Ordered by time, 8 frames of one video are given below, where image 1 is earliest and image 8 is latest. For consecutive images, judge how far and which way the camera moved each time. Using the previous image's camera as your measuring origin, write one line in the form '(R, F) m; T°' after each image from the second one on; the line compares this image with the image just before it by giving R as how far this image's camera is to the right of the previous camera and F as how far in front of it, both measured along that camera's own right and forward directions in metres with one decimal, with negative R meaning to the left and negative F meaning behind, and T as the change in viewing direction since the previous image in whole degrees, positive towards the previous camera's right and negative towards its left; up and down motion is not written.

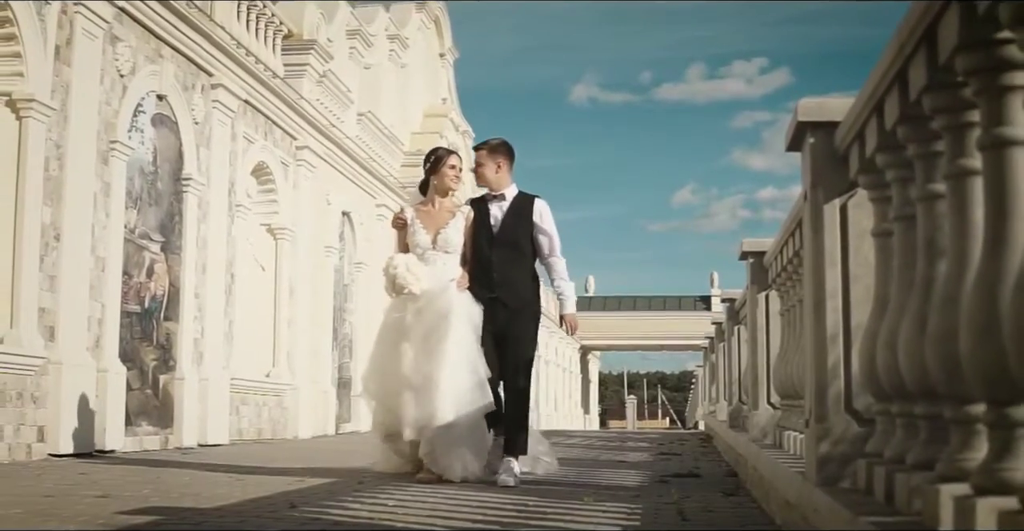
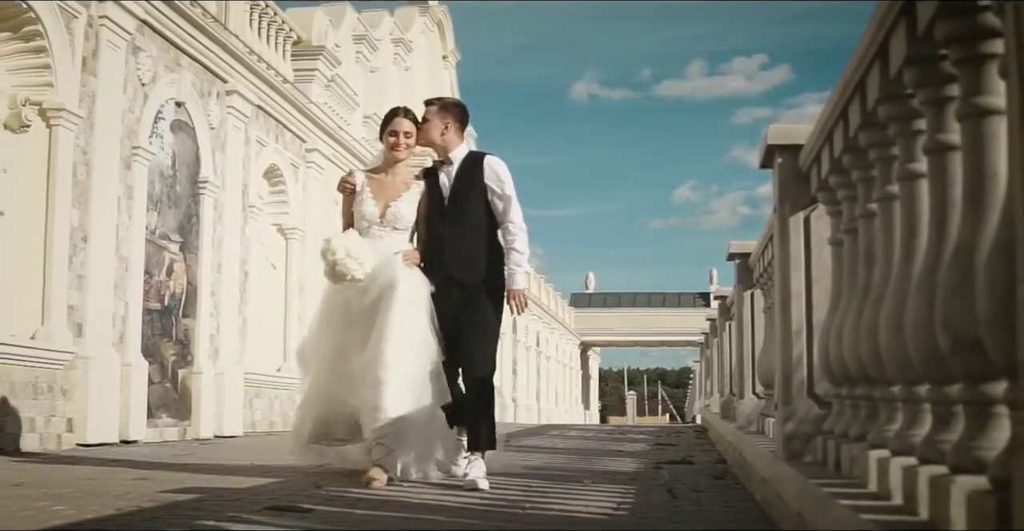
(0.0, -0.5) m; 0°
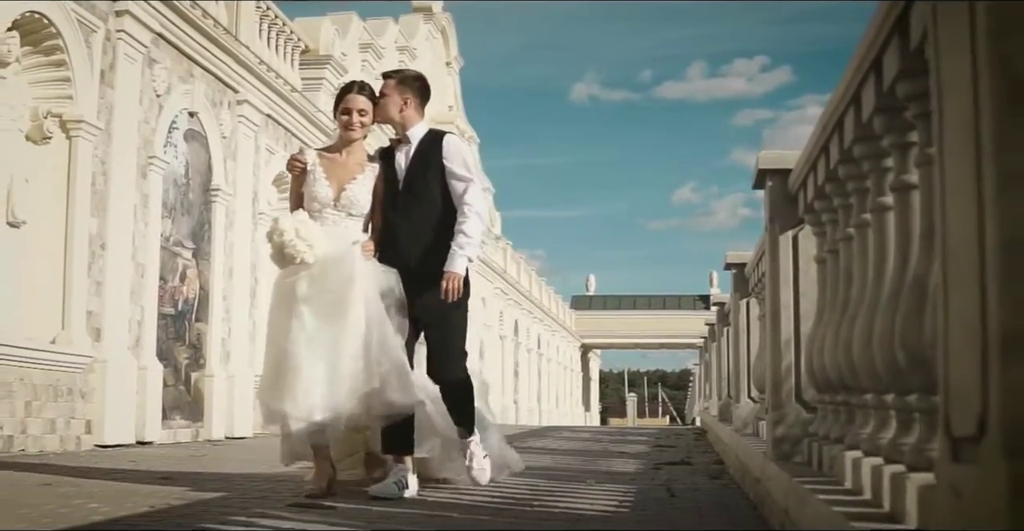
(0.0, -0.3) m; 0°
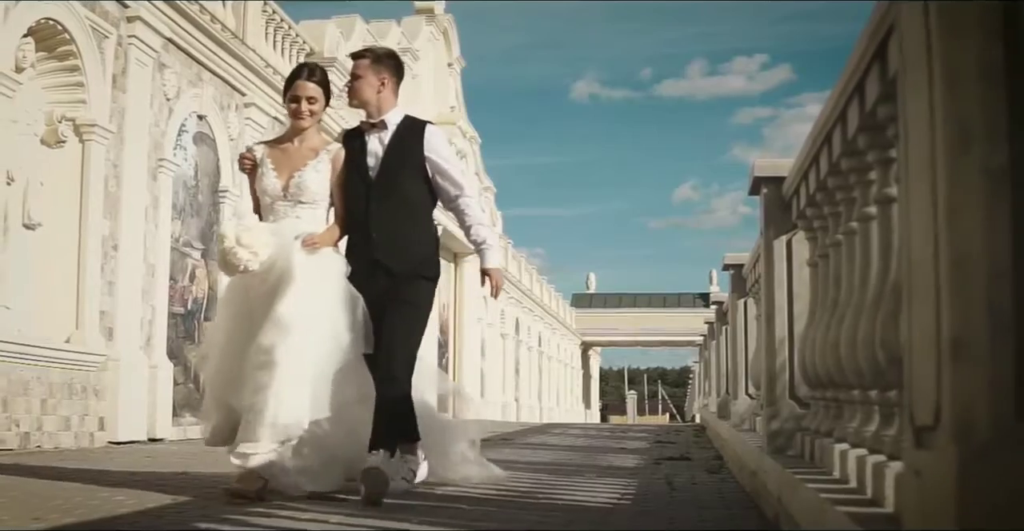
(0.0, -0.2) m; 0°
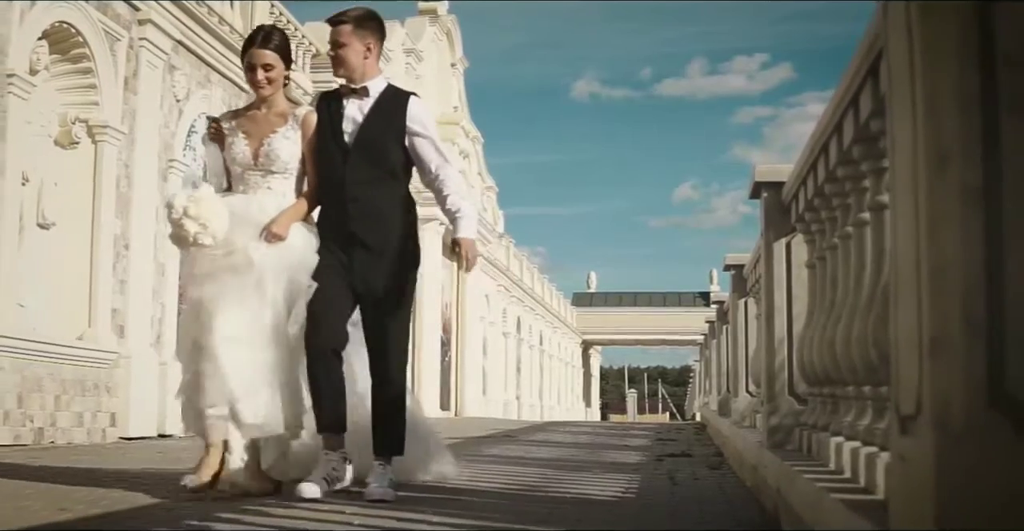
(0.0, -0.2) m; 0°
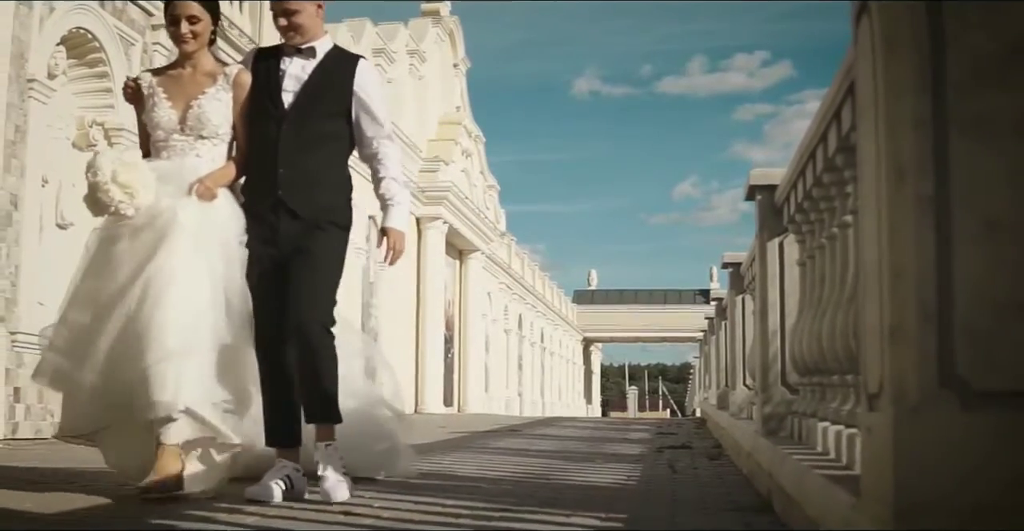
(0.0, -0.3) m; 0°
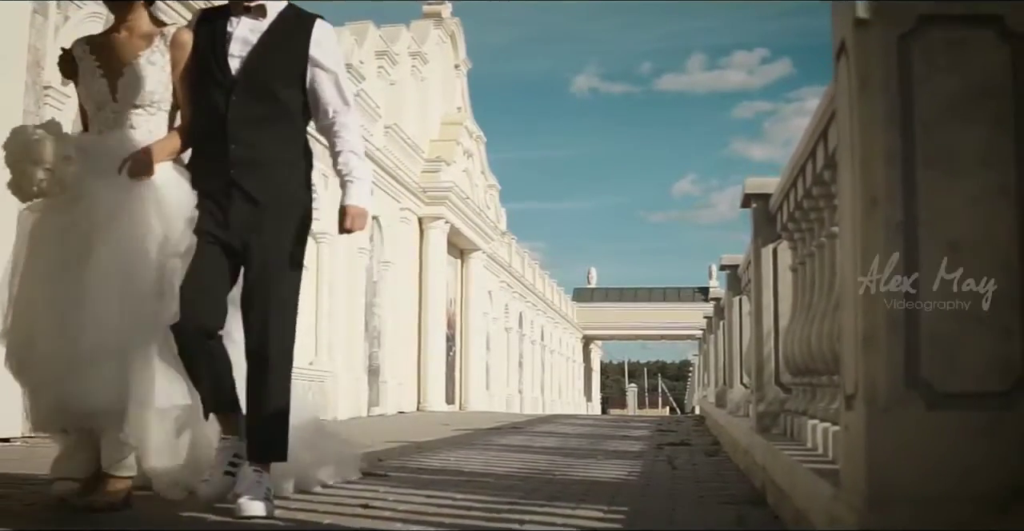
(0.0, -0.2) m; 0°
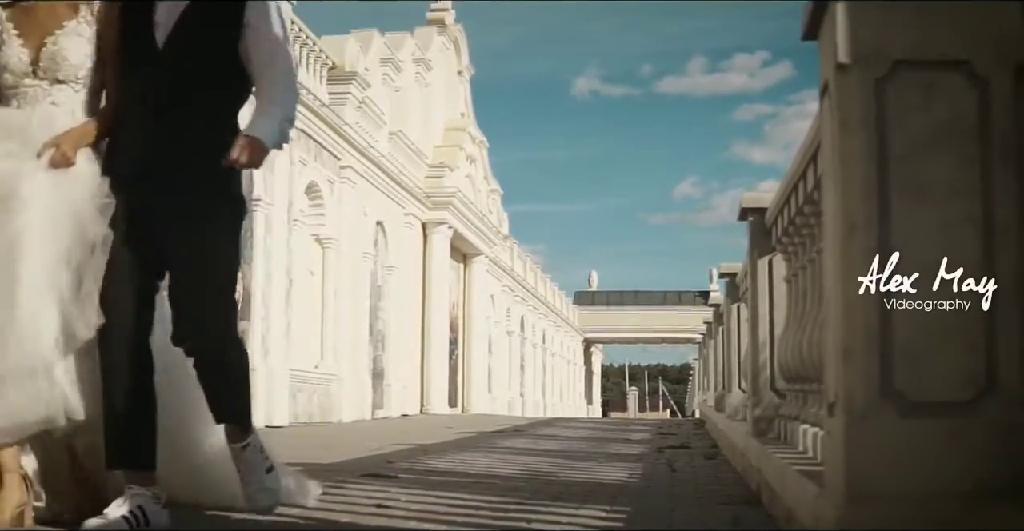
(0.0, -0.2) m; 0°
